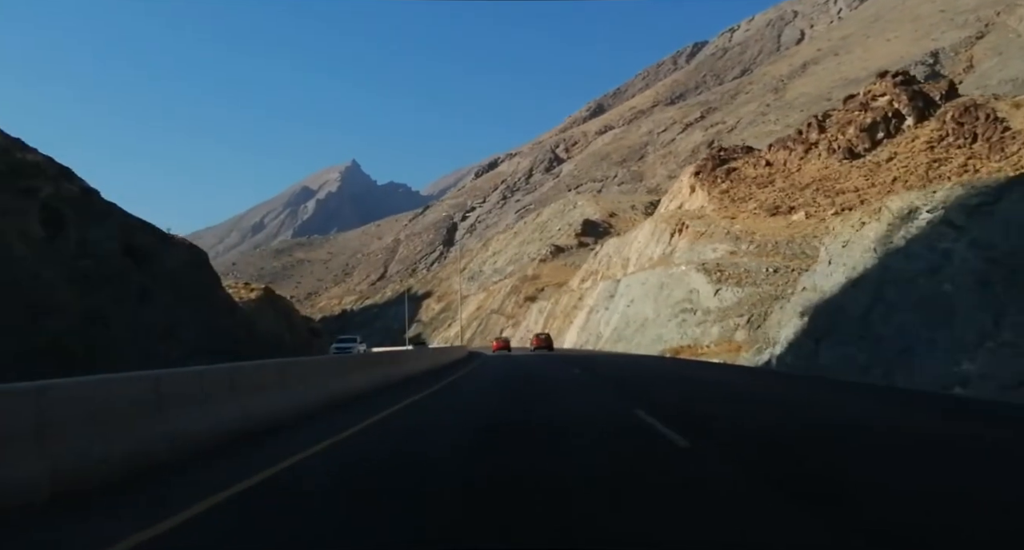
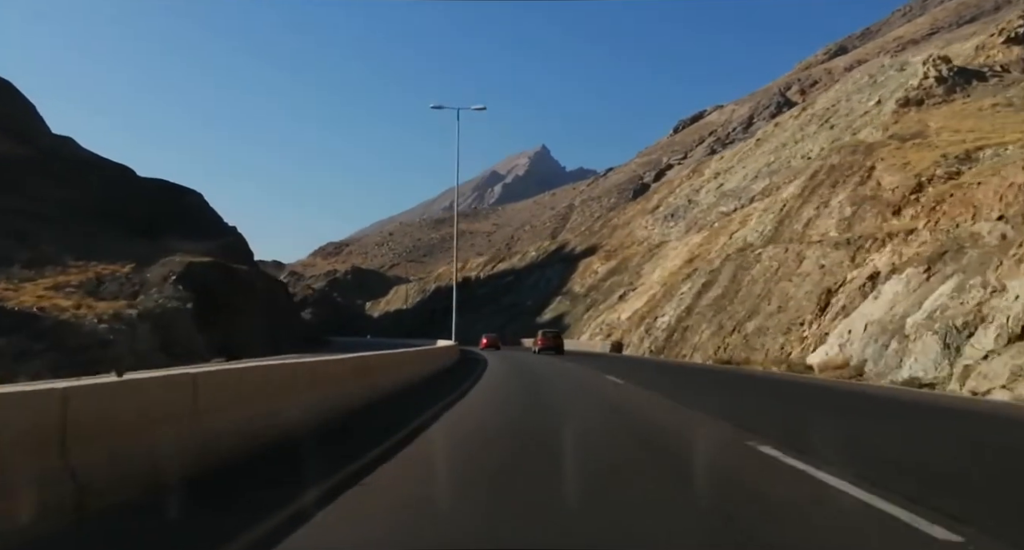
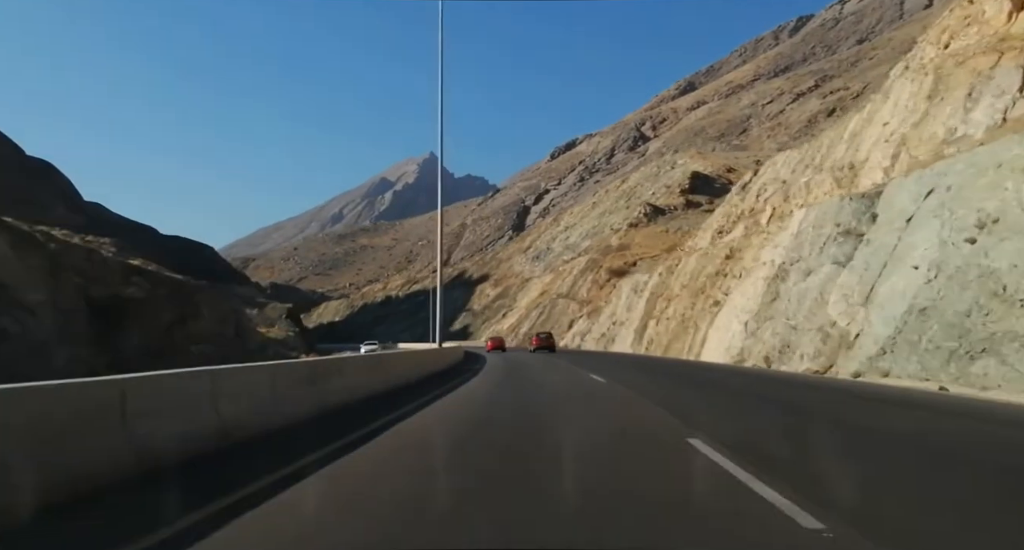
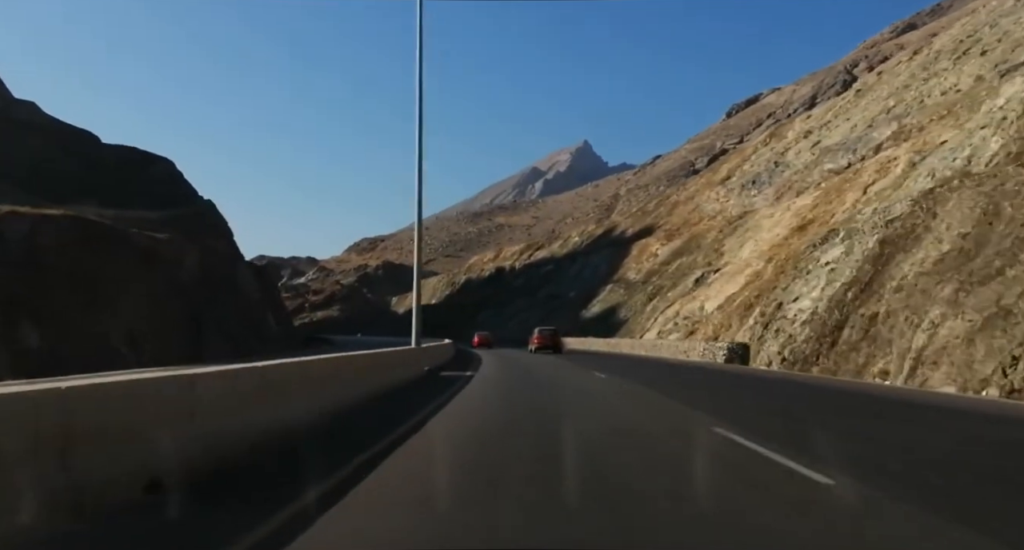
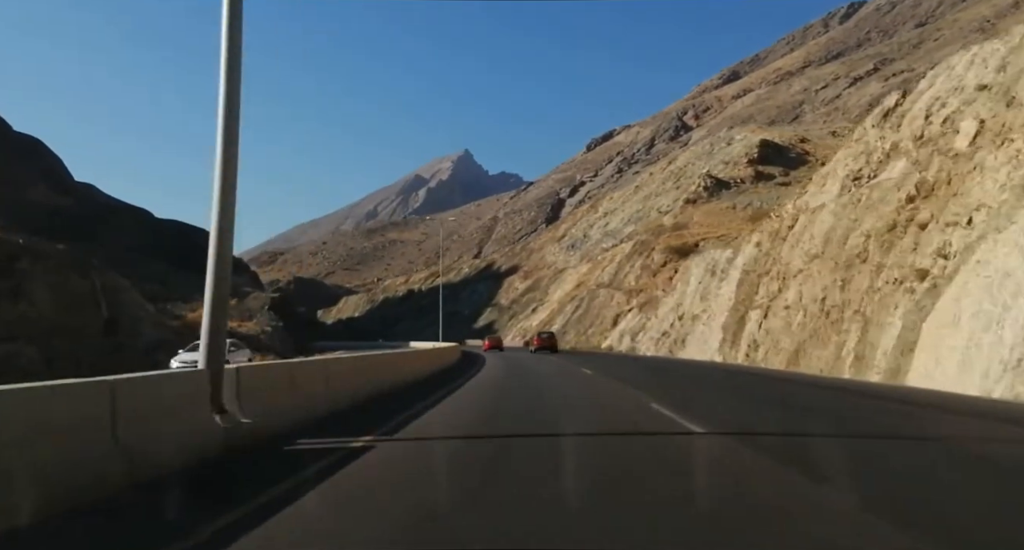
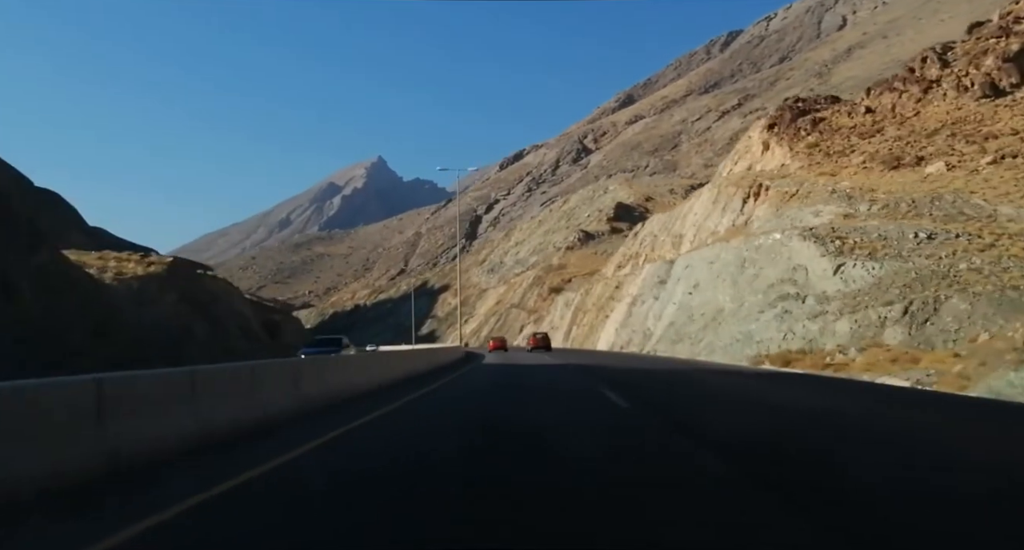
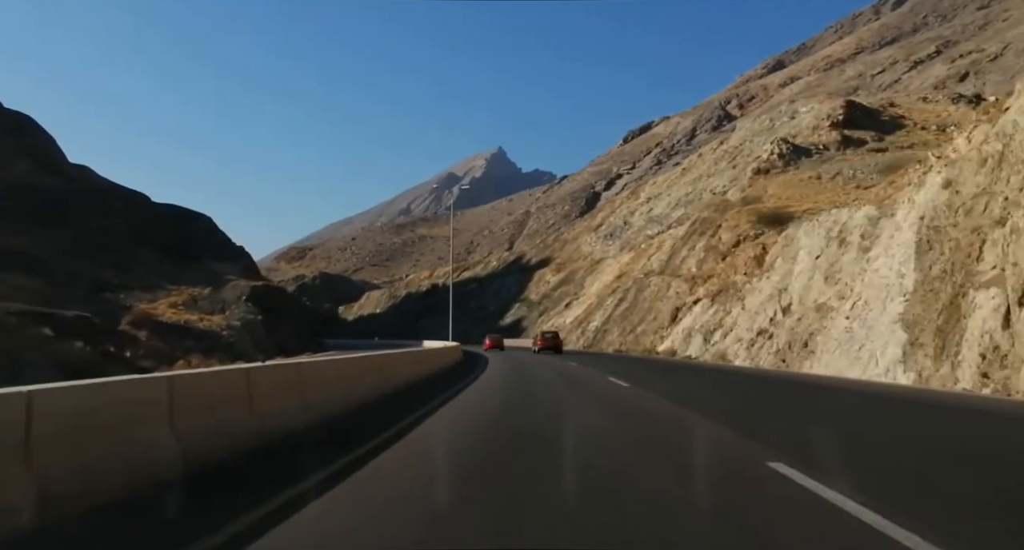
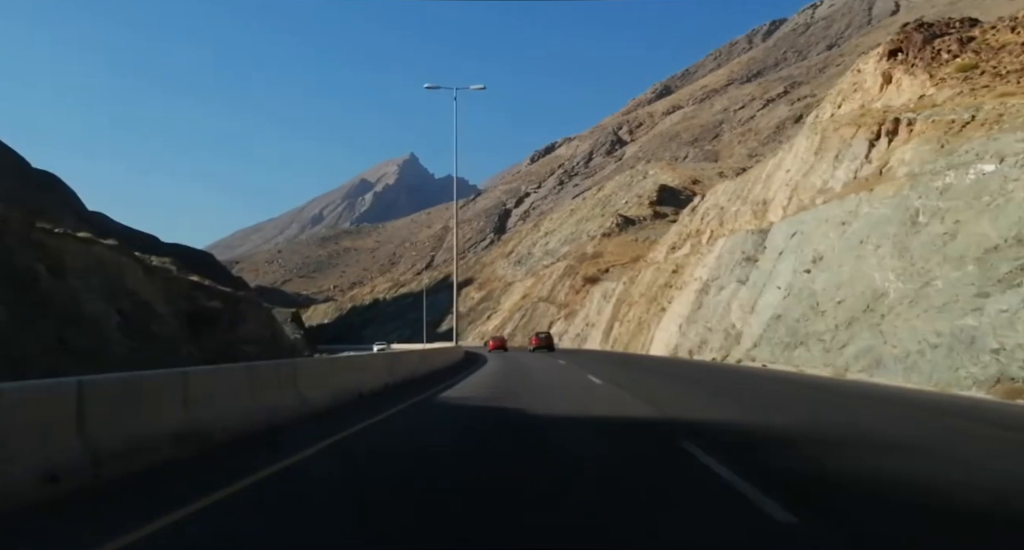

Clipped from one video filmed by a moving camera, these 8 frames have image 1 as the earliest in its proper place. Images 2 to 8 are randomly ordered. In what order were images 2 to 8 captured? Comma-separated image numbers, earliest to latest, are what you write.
6, 8, 3, 5, 7, 2, 4
